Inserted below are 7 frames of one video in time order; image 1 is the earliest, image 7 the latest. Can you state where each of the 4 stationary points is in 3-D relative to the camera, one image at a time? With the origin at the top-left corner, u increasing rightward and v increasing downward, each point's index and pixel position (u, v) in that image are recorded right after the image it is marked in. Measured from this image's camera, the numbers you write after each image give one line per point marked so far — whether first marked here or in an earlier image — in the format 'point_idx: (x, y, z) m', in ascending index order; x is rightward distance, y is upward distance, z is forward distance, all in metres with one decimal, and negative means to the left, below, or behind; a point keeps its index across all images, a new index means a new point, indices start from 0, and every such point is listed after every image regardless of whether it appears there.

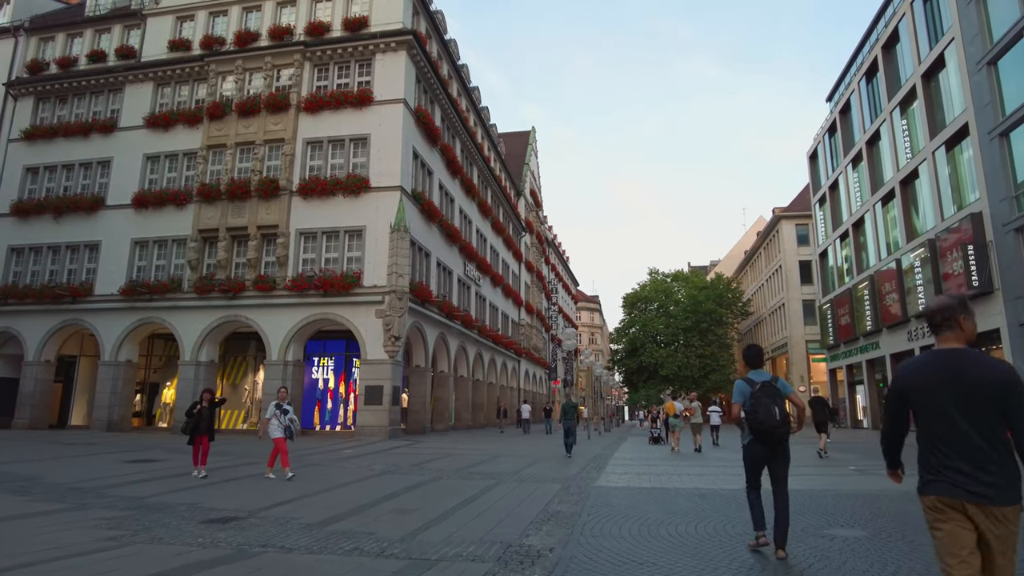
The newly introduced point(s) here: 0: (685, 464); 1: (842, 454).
0: (+3.9, -4.1, +15.2) m
1: (+9.1, -4.6, +18.2) m
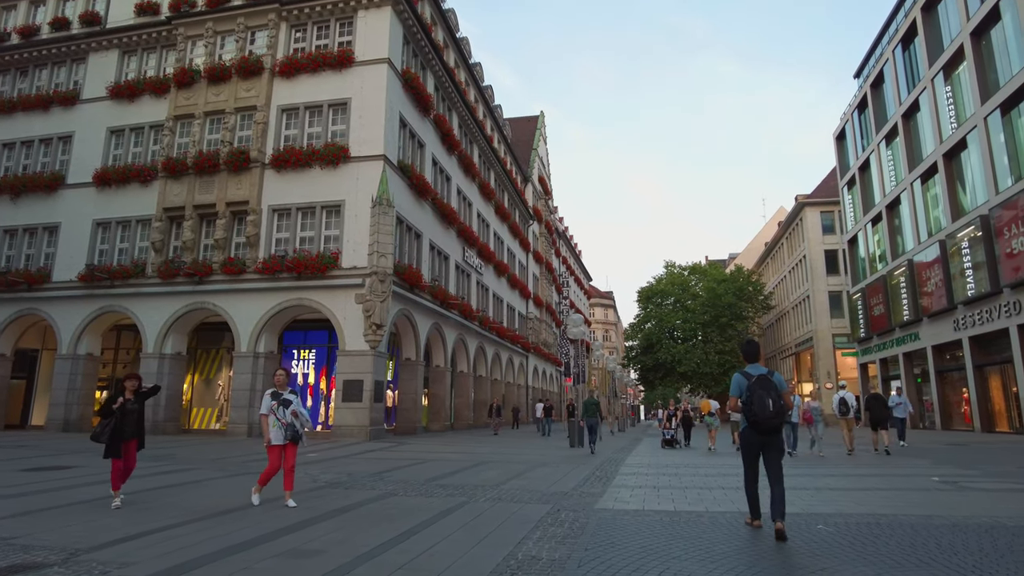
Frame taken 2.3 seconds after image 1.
0: (+3.6, -3.4, +12.1) m
1: (+8.9, -3.9, +15.1) m
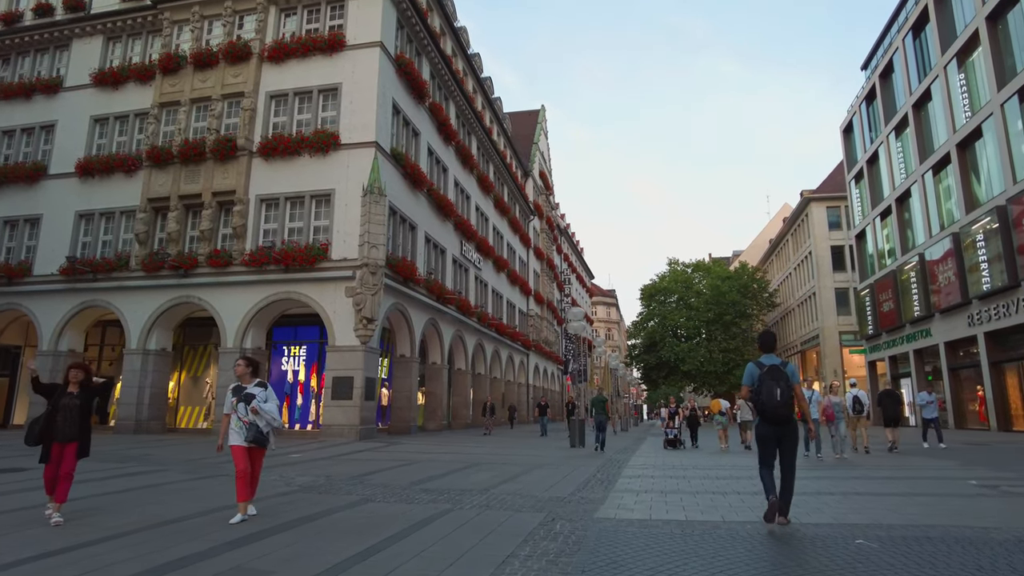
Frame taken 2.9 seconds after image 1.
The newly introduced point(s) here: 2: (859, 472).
0: (+3.5, -3.2, +11.1) m
1: (+8.8, -3.6, +14.0) m
2: (+5.8, -3.1, +10.9) m
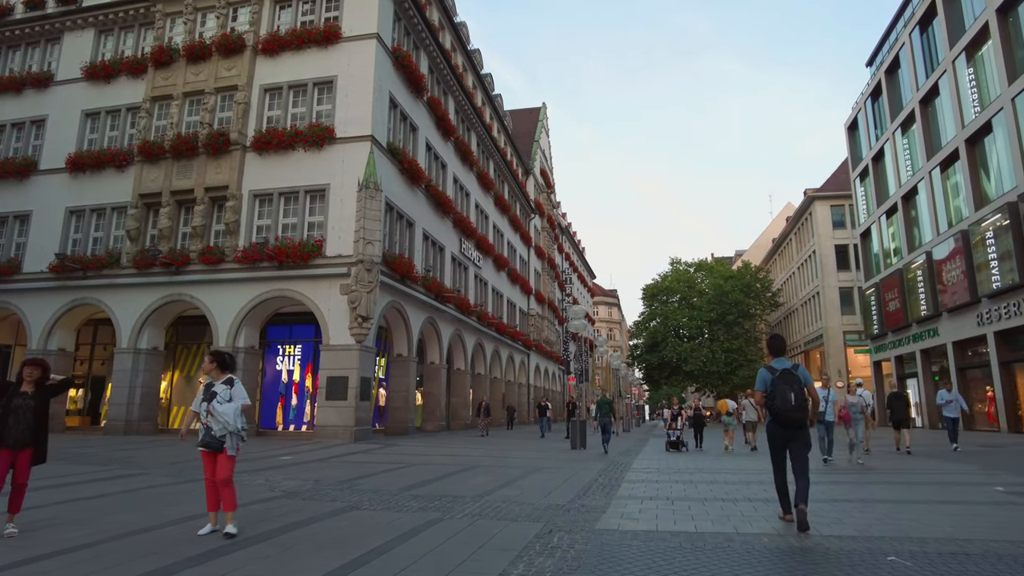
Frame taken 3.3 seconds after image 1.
0: (+3.4, -3.1, +10.6) m
1: (+8.8, -3.6, +13.5) m
2: (+5.7, -3.0, +10.4) m
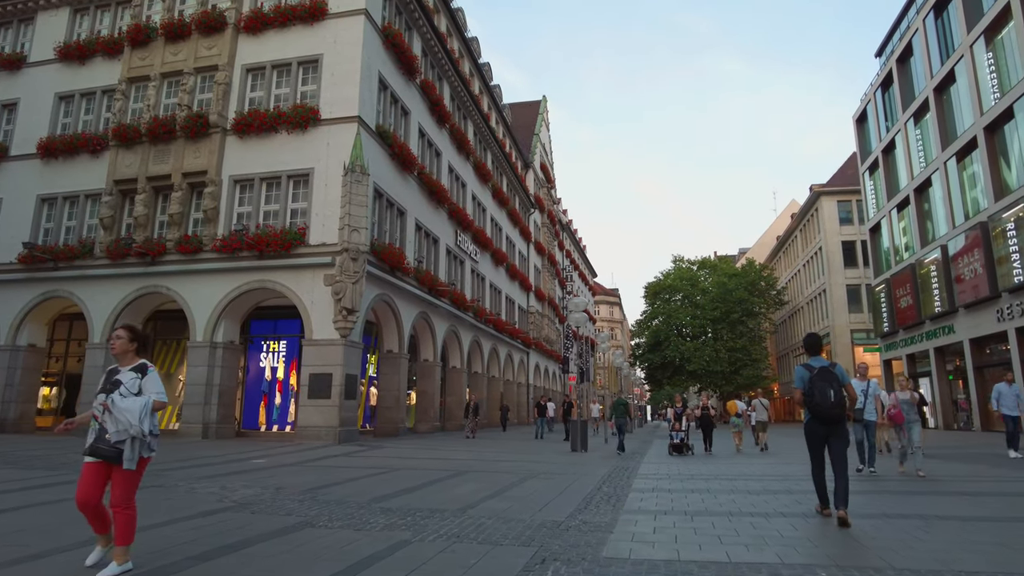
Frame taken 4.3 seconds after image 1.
0: (+3.3, -2.8, +9.2) m
1: (+8.7, -3.3, +12.1) m
2: (+5.6, -2.7, +9.0) m
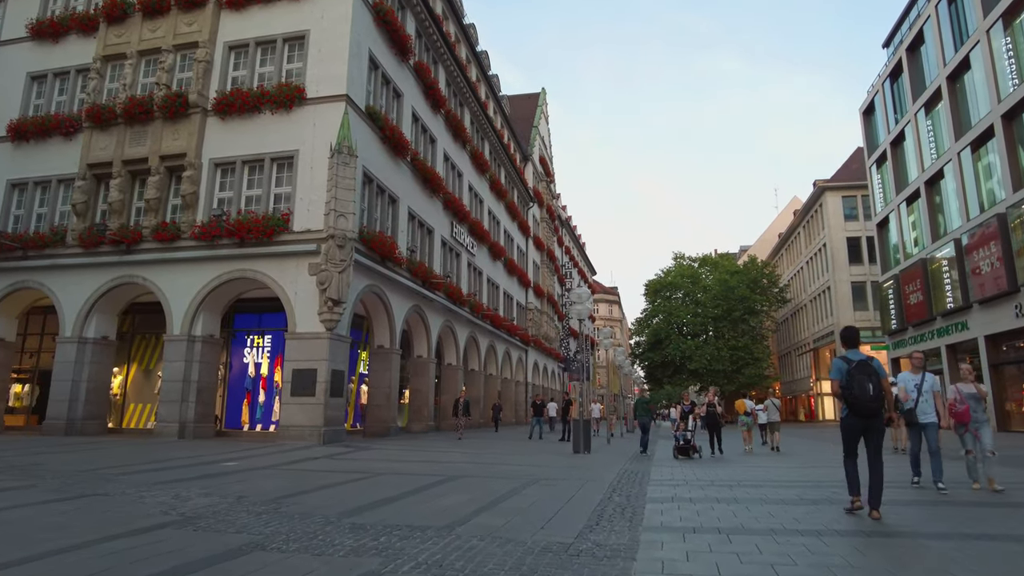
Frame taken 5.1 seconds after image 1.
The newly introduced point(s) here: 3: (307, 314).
0: (+3.3, -2.5, +8.0) m
1: (+8.6, -3.0, +10.9) m
2: (+5.6, -2.5, +7.8) m
3: (-5.5, -0.7, +17.7) m
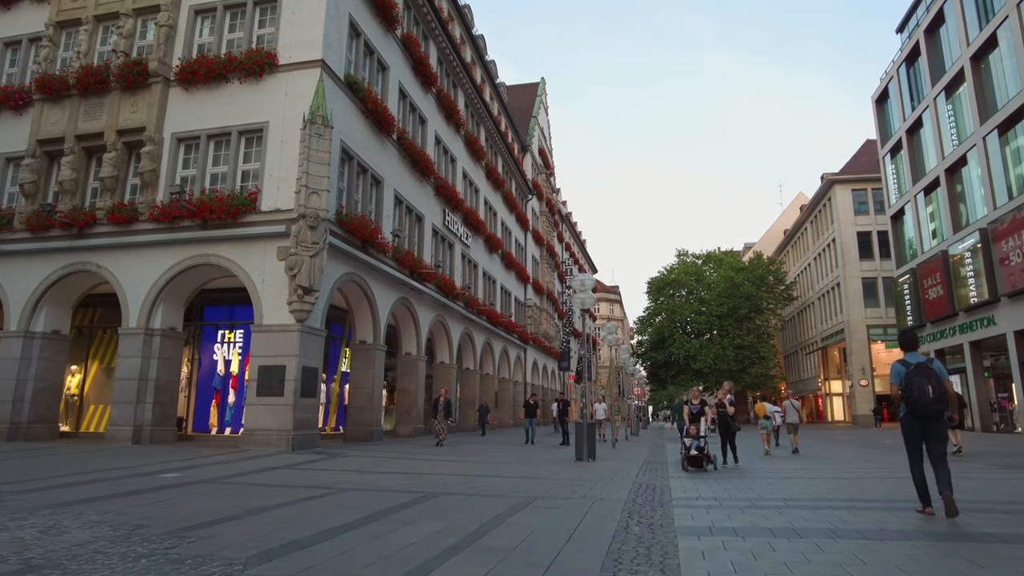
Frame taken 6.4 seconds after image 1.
0: (+3.1, -2.2, +6.0) m
1: (+8.5, -2.7, +8.9) m
2: (+5.4, -2.1, +5.8) m
3: (-5.6, -0.4, +15.8) m
